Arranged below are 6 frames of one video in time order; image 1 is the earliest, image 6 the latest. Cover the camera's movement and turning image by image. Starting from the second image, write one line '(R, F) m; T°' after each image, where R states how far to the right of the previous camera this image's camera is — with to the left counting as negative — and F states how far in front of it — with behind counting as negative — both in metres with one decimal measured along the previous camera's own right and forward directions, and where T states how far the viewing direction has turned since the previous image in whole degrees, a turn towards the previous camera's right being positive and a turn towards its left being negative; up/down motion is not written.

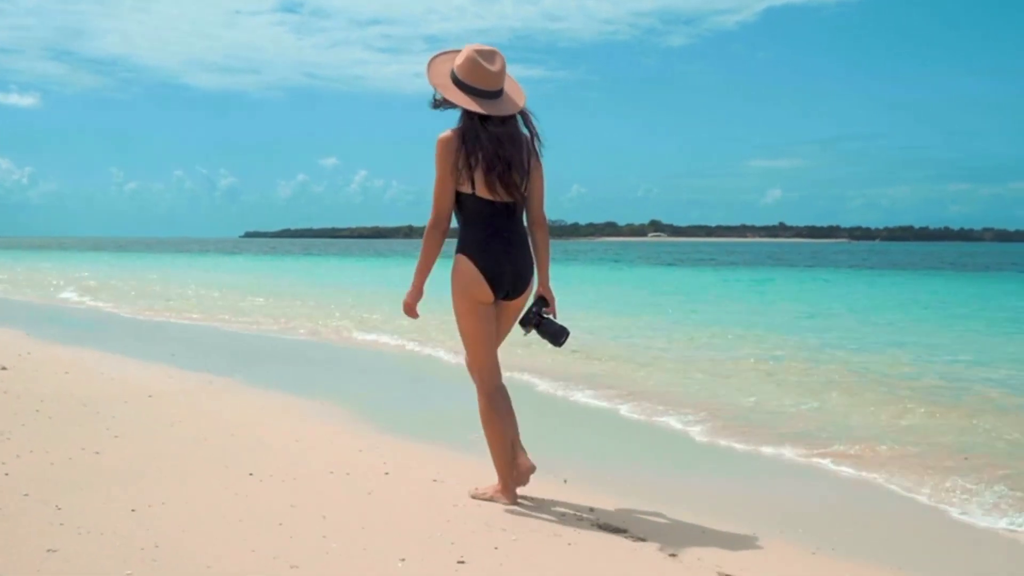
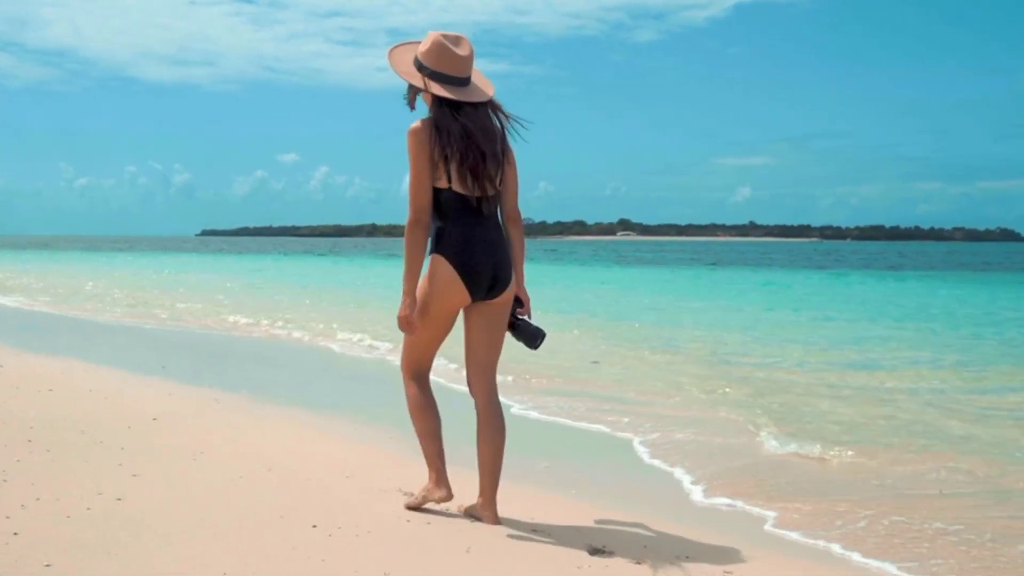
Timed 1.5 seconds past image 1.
(-0.1, +0.5) m; +2°
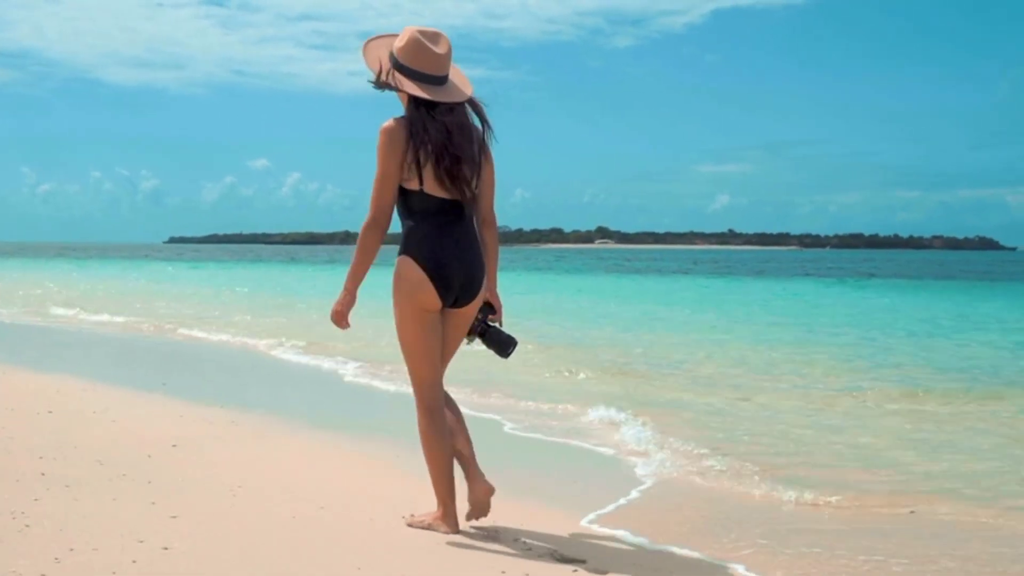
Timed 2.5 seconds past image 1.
(-0.4, +0.3) m; +2°
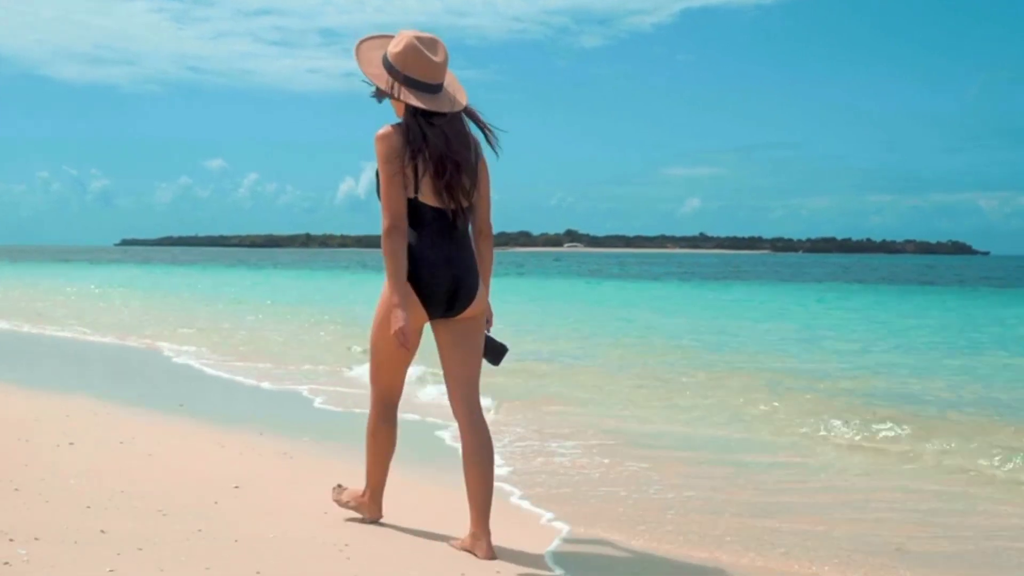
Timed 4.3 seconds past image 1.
(-0.6, +0.5) m; +4°
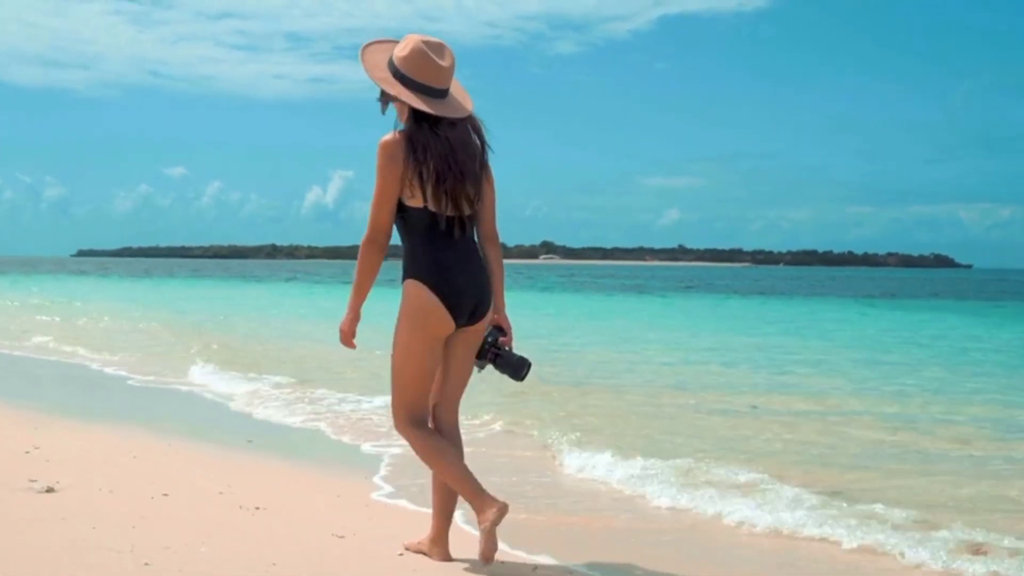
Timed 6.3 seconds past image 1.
(-0.7, +0.5) m; +3°
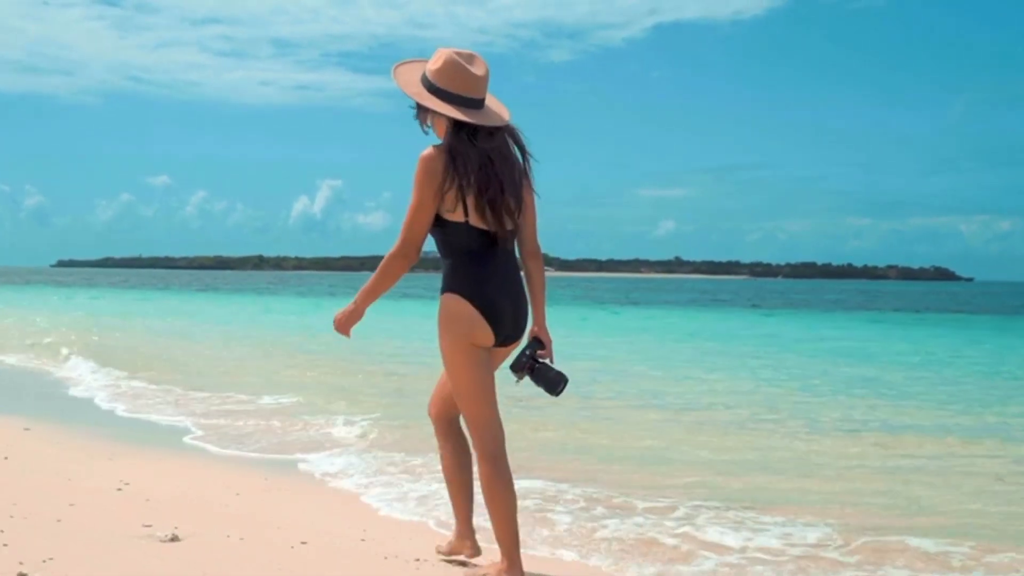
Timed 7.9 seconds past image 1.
(-0.6, +0.4) m; +2°
